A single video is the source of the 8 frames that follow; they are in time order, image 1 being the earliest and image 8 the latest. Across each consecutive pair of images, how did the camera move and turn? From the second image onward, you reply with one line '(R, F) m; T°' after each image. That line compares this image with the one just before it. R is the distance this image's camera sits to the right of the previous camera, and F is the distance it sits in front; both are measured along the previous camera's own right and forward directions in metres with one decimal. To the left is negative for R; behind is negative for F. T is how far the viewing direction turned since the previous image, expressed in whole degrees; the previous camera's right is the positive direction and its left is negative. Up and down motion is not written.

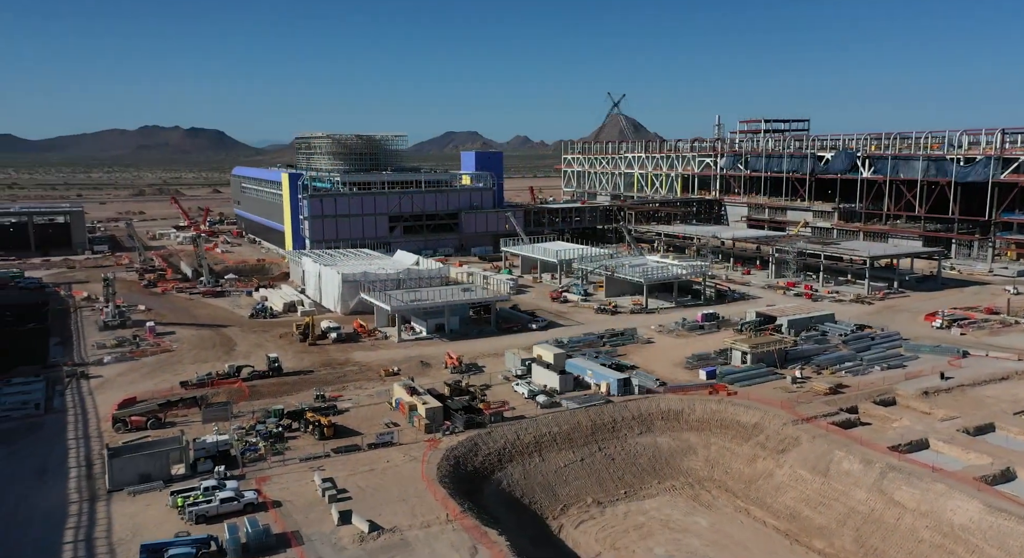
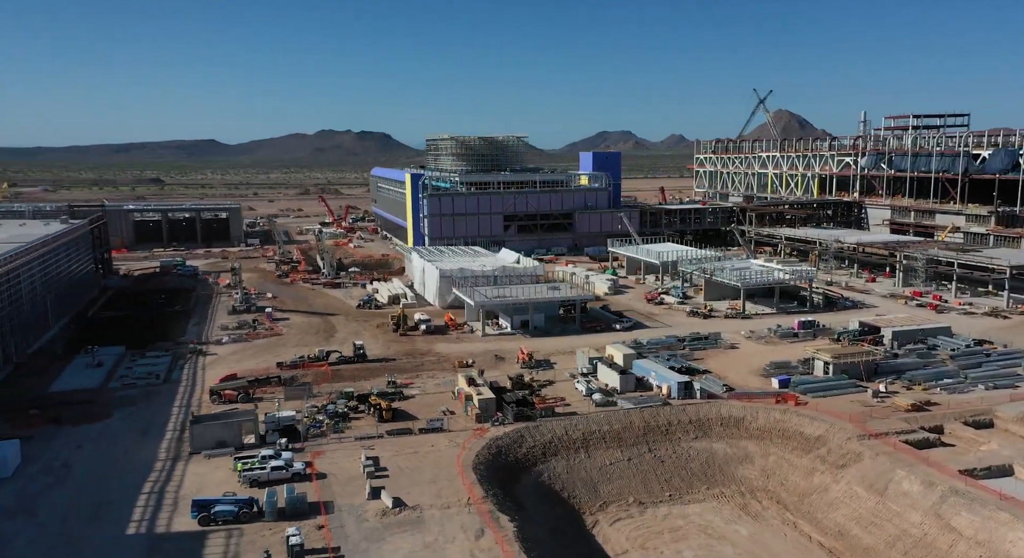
(+4.6, -0.9) m; -12°
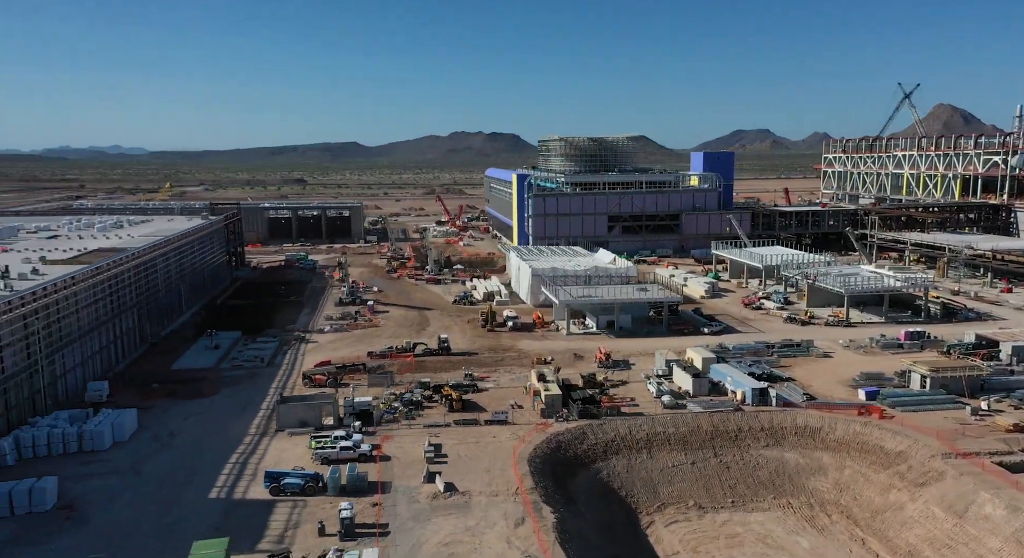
(+2.9, -0.7) m; -10°
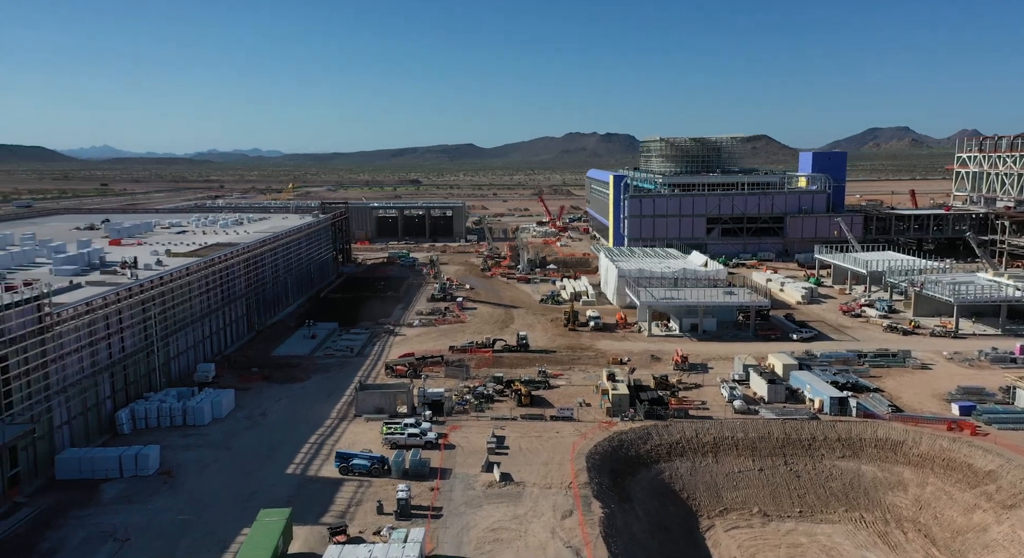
(+2.2, -0.6) m; -9°
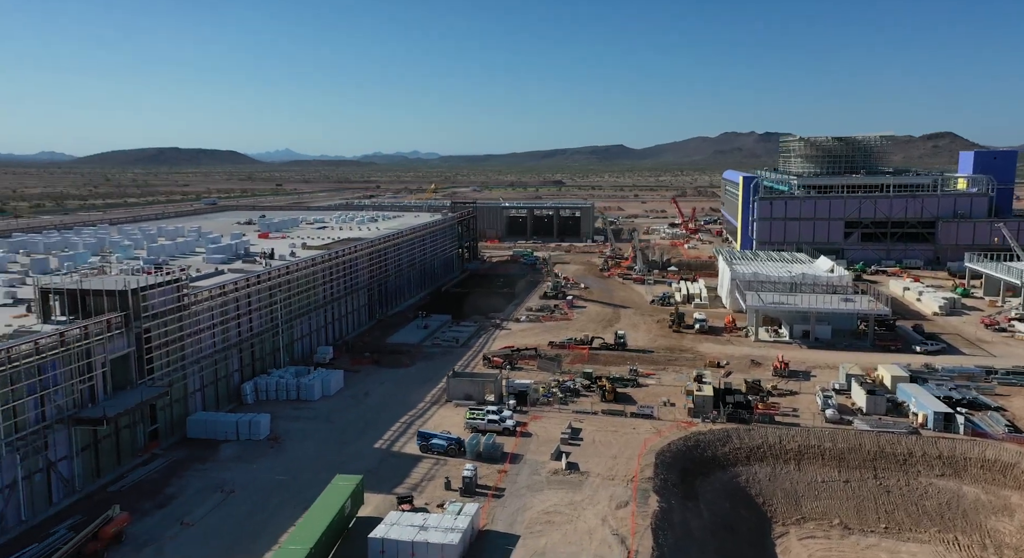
(+3.3, -1.2) m; -12°
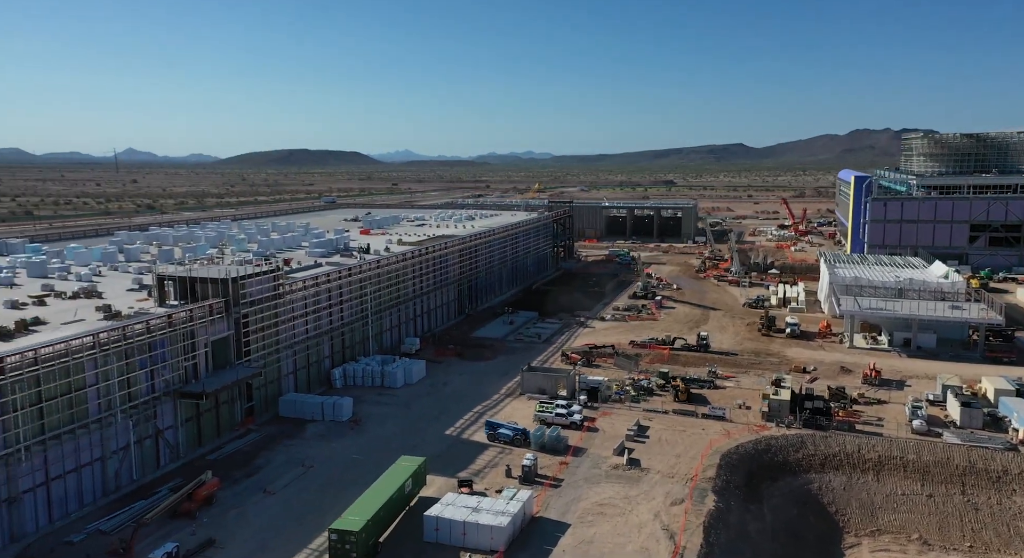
(+2.1, -0.8) m; -9°
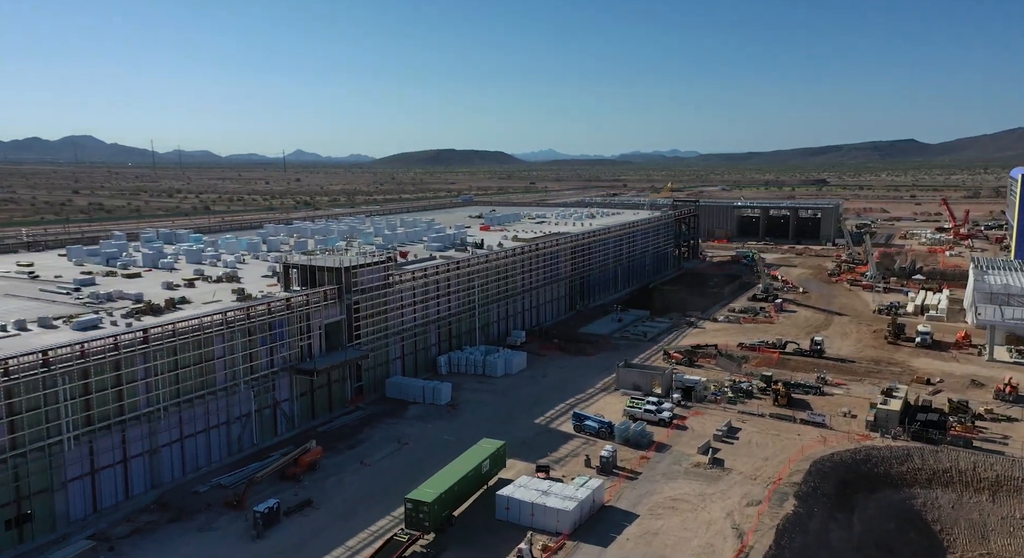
(+2.6, -0.8) m; -11°
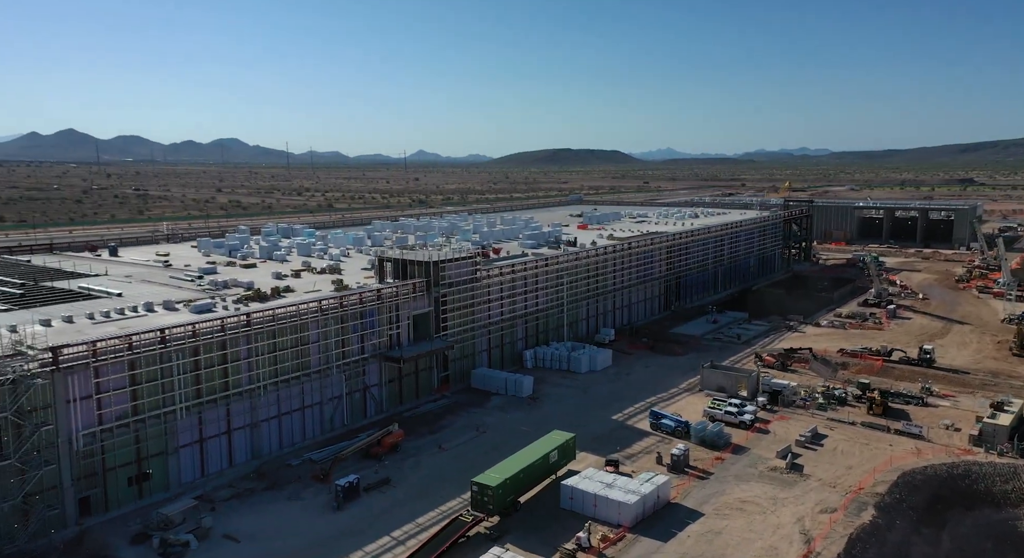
(+1.9, -0.5) m; -9°
